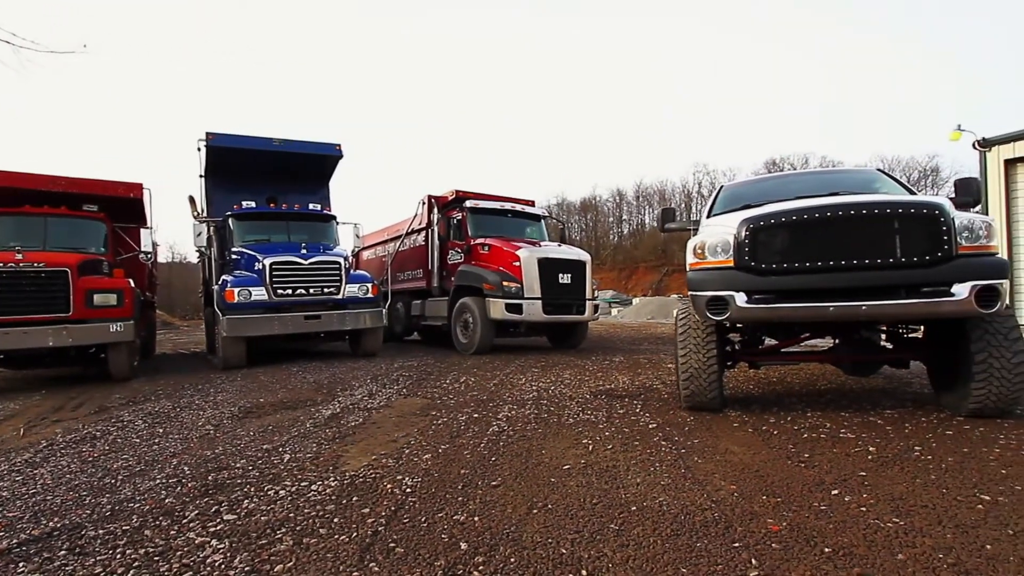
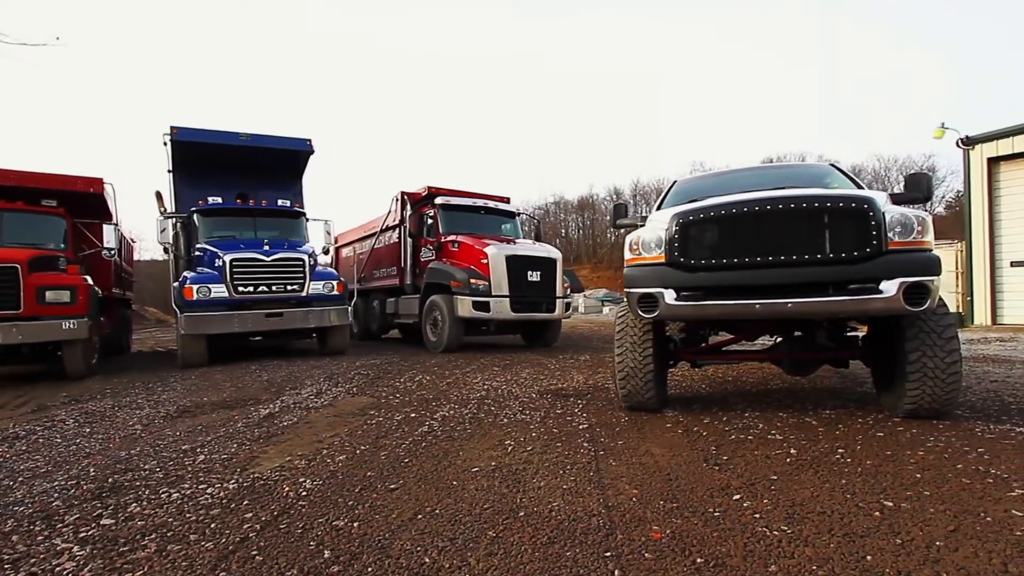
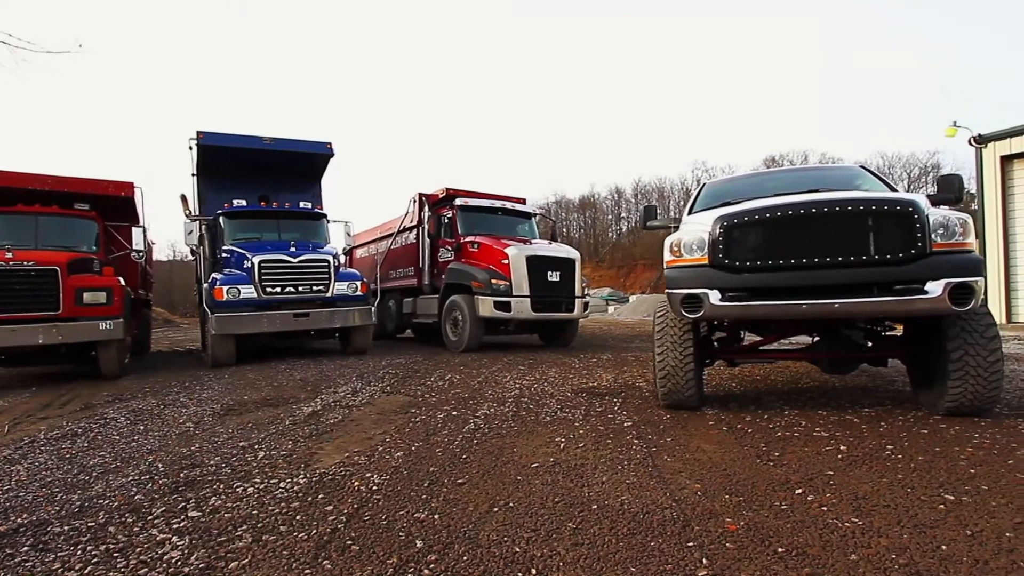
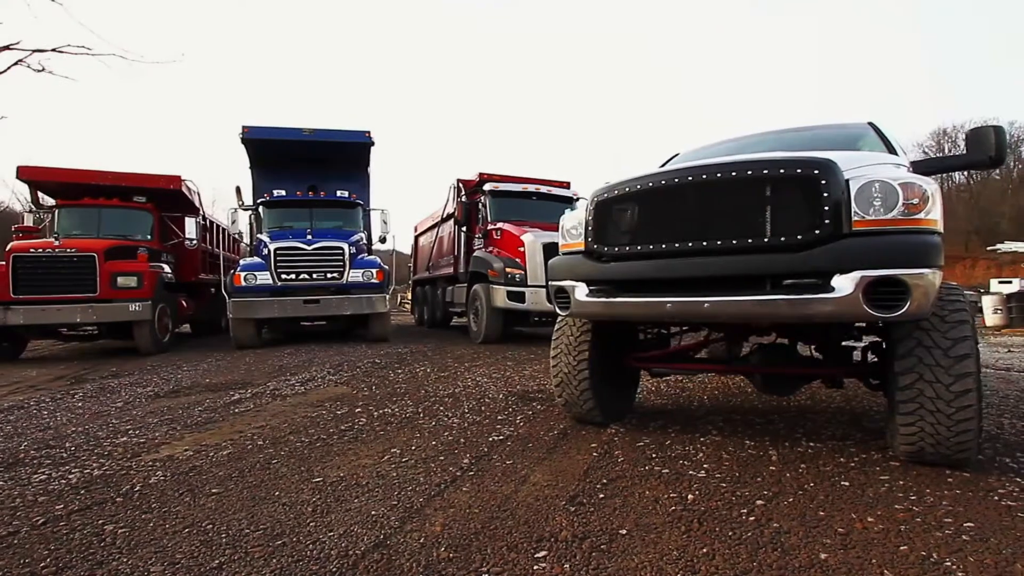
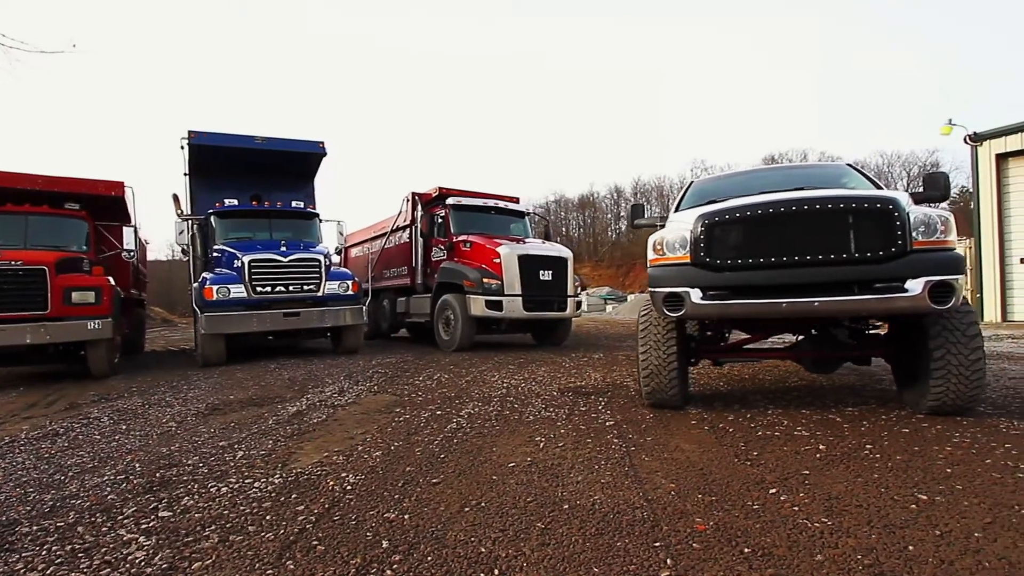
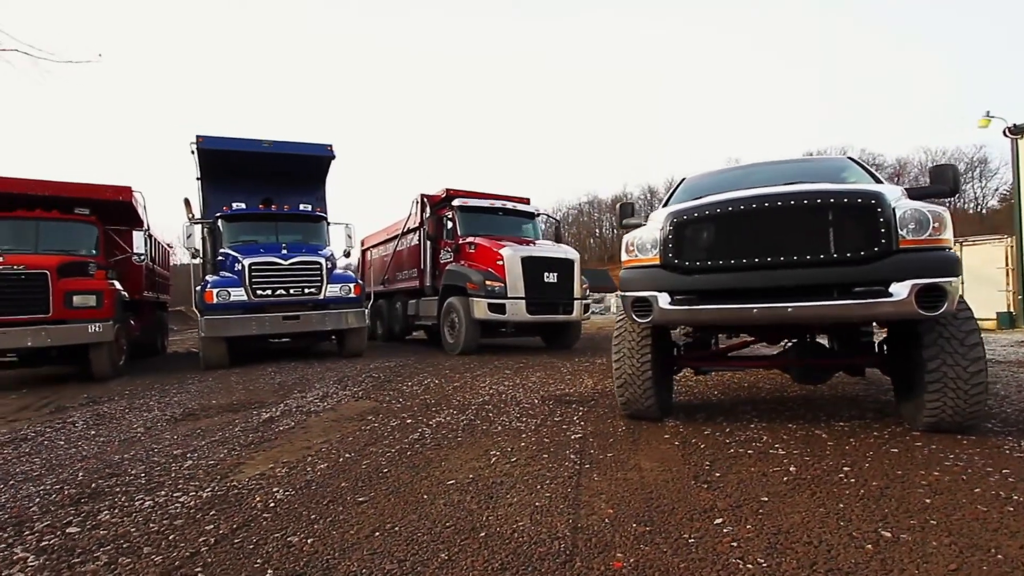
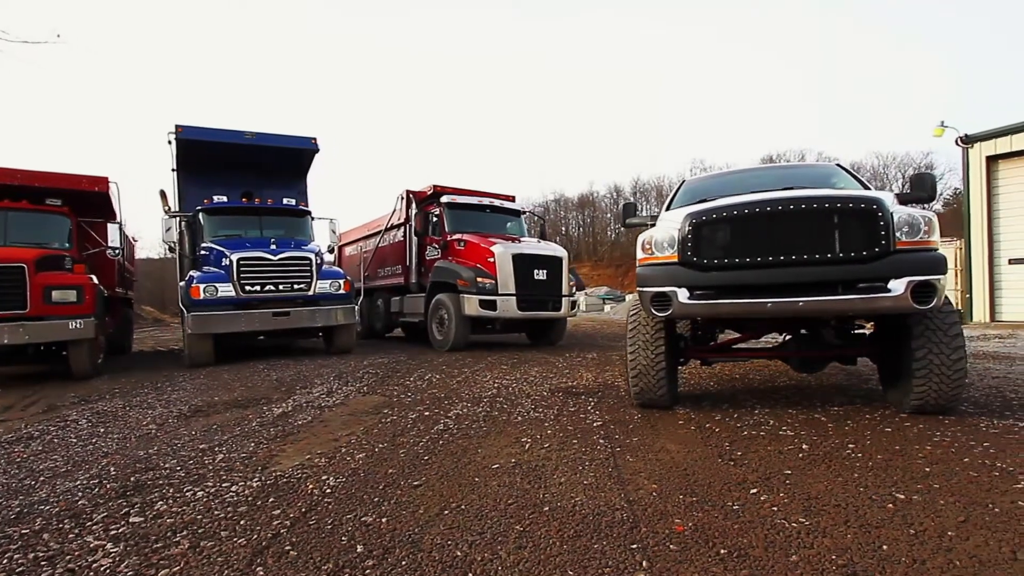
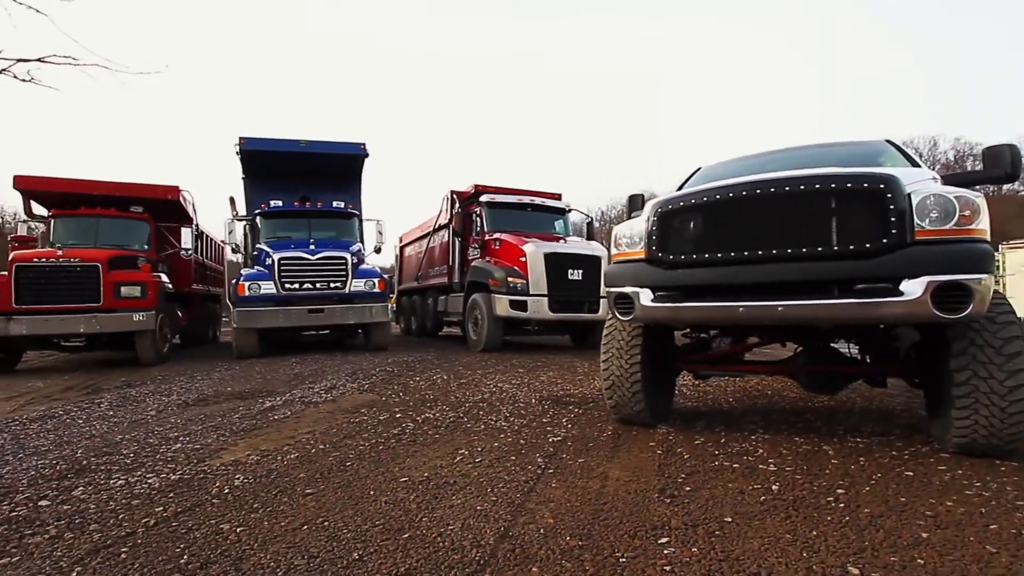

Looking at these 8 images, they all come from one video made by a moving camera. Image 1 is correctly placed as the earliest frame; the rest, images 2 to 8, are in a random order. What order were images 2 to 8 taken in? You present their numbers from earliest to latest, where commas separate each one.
3, 5, 7, 2, 6, 8, 4
